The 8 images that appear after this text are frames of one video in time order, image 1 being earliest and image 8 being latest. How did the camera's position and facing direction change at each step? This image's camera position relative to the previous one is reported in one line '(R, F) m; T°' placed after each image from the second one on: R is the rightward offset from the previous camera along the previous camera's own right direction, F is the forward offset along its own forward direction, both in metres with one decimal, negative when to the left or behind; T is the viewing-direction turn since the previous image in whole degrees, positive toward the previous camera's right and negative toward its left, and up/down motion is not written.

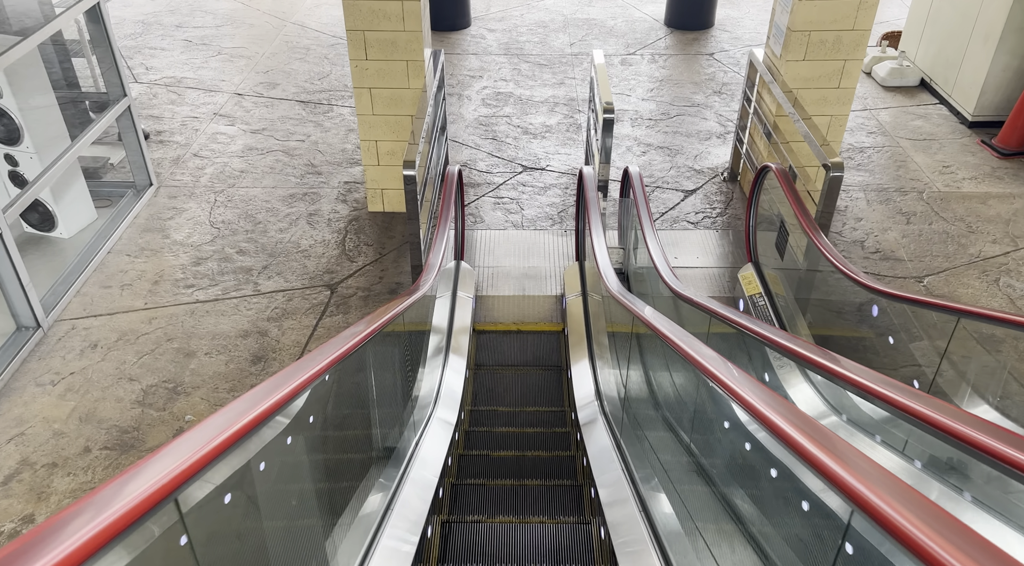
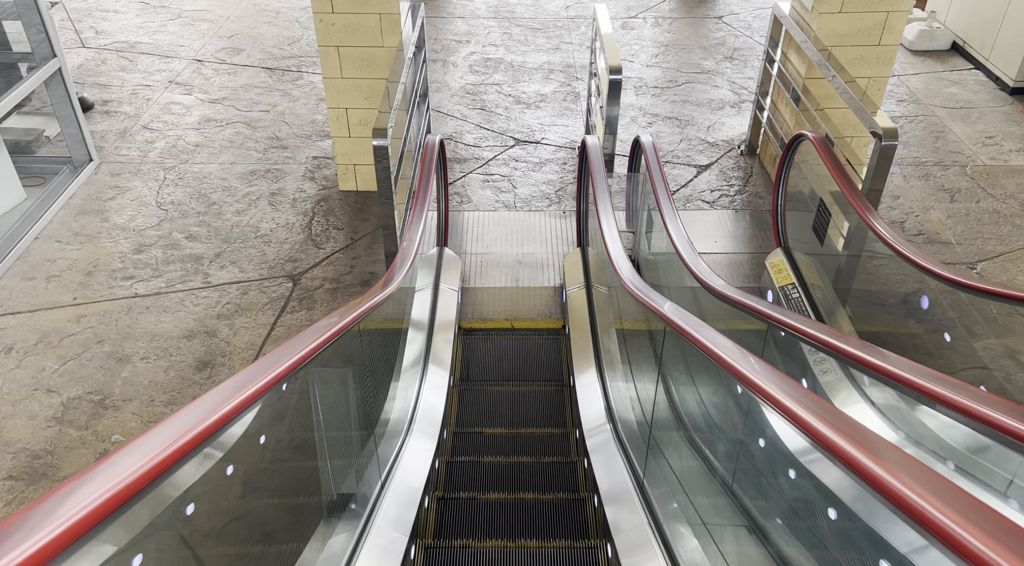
(0.0, +0.8) m; +1°
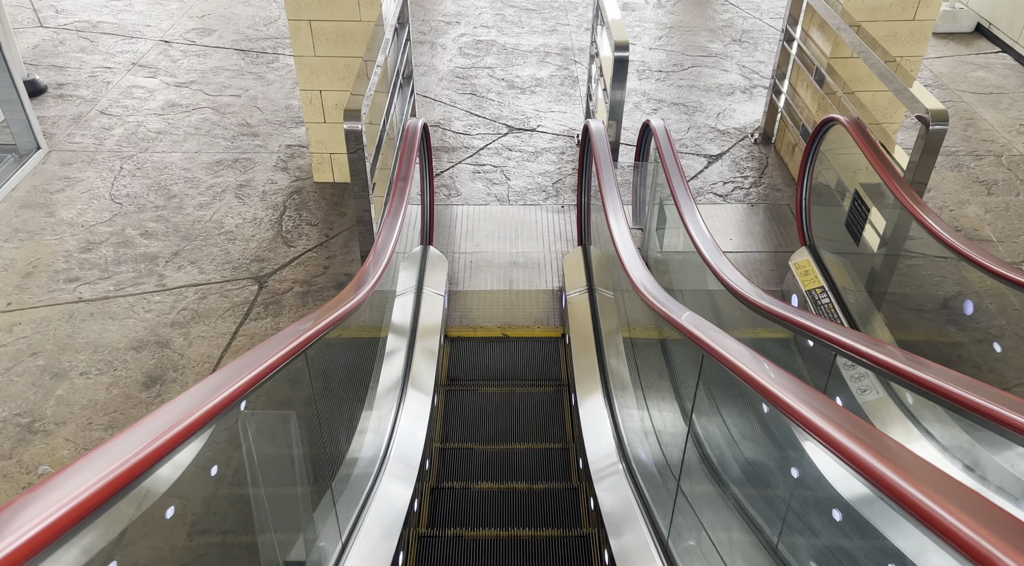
(0.0, +0.5) m; +1°
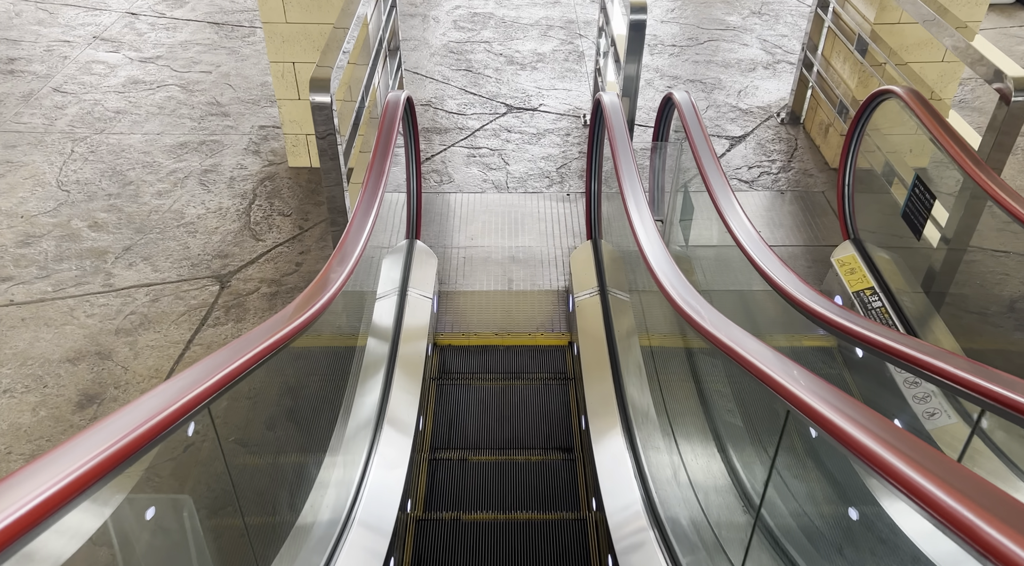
(0.0, +0.6) m; 0°
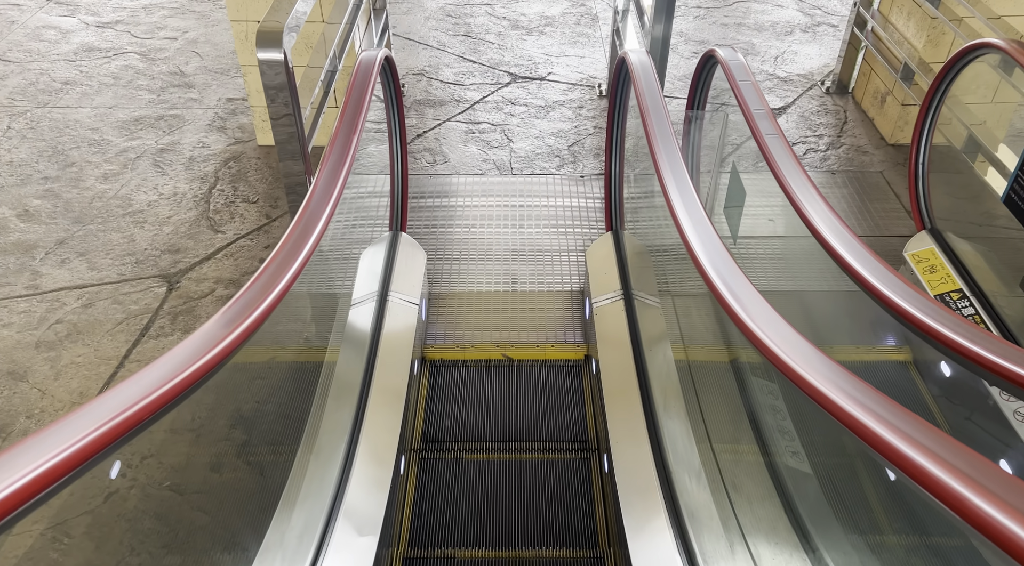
(0.0, +0.6) m; 0°
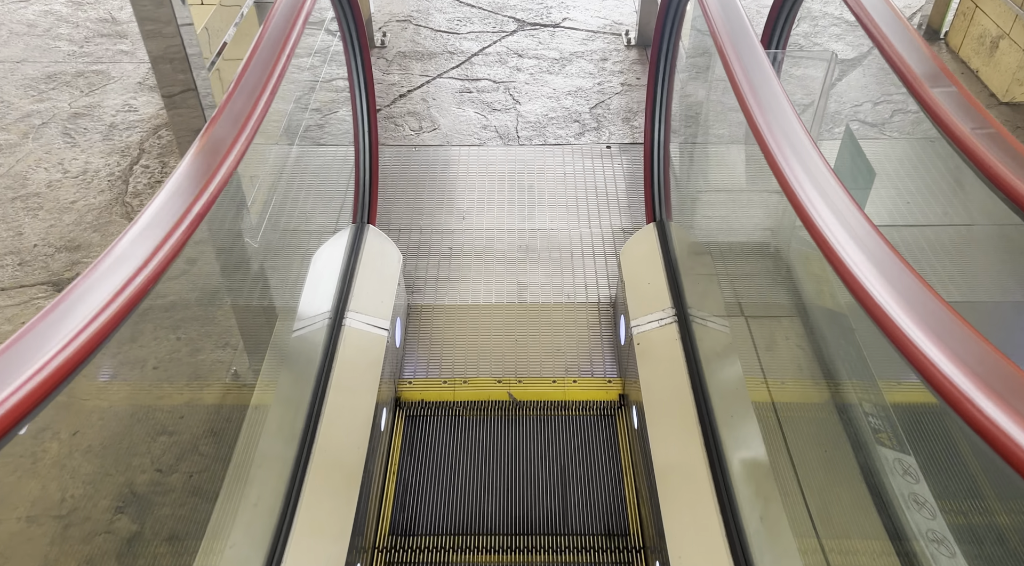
(0.0, +0.8) m; -1°
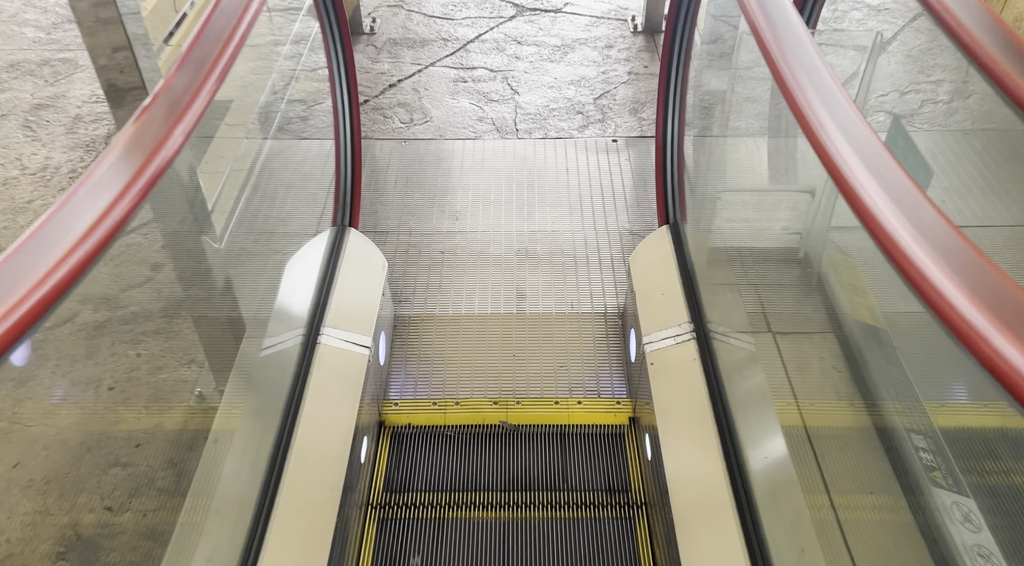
(0.0, +0.2) m; 0°
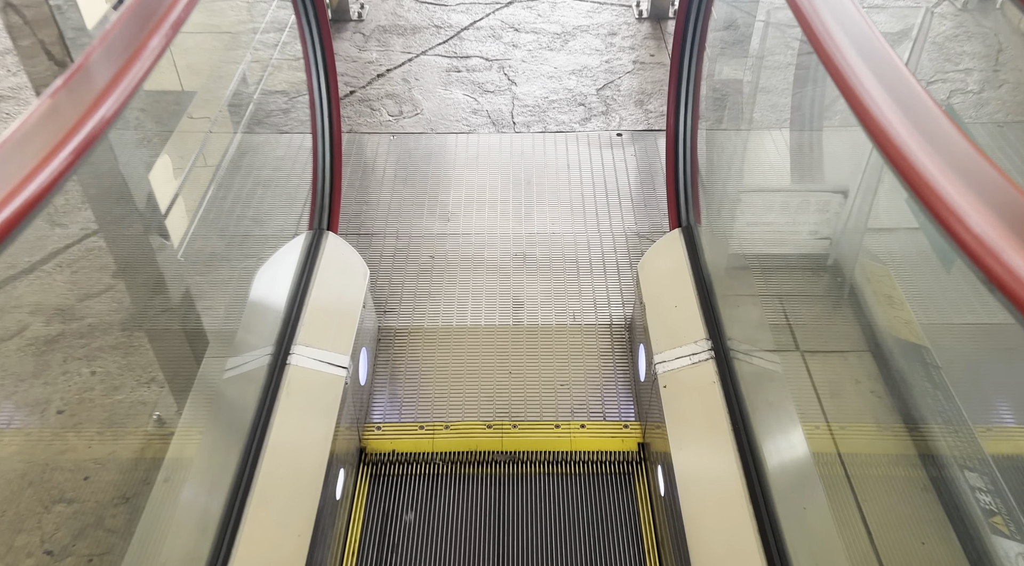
(0.0, +0.2) m; 0°
